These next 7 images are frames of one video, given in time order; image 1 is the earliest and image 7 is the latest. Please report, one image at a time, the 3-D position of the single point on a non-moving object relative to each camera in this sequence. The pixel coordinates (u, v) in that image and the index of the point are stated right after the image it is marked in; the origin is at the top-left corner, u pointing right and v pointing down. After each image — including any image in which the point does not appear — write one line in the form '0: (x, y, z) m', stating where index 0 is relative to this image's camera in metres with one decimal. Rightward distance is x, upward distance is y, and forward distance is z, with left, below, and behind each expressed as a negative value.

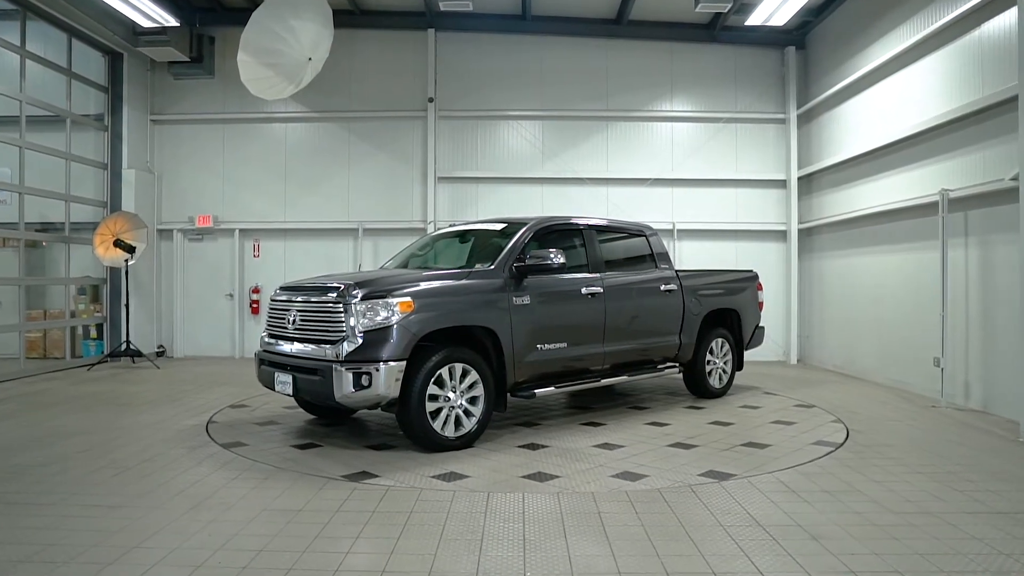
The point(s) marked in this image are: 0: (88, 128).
0: (-6.8, +2.5, +10.6) m
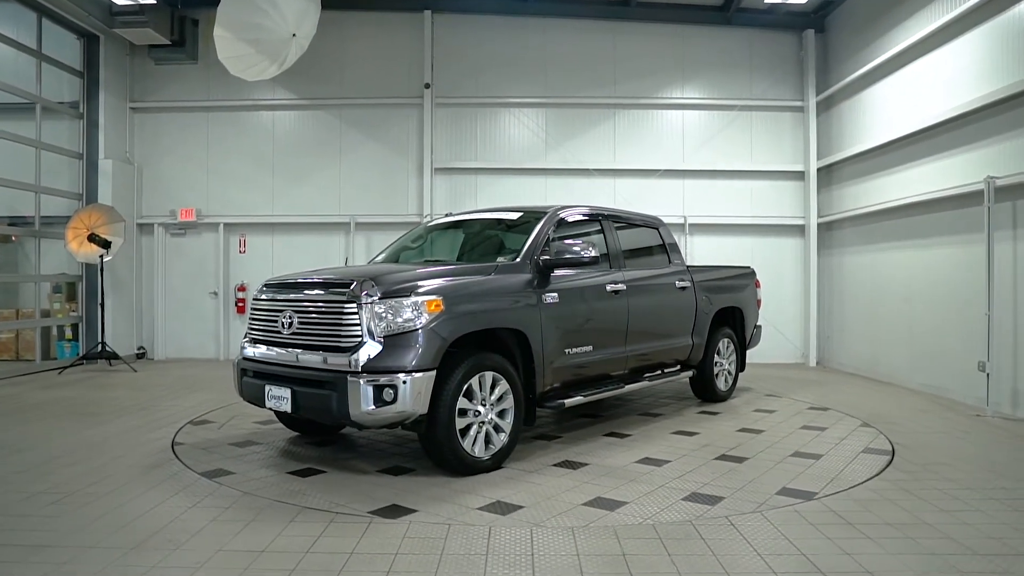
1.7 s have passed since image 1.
0: (-6.8, +2.6, +10.0) m
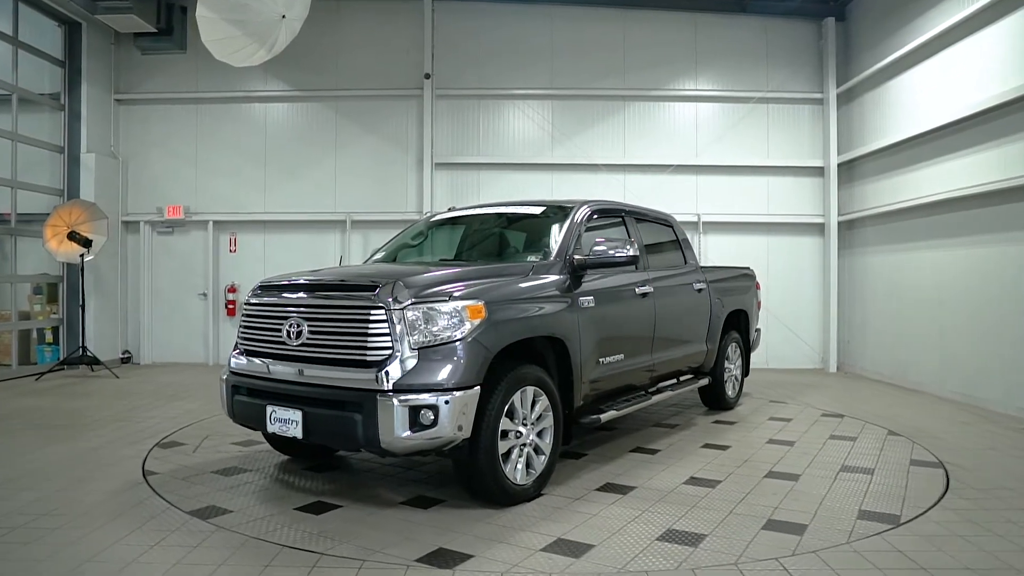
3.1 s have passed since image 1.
0: (-6.7, +2.6, +9.5) m
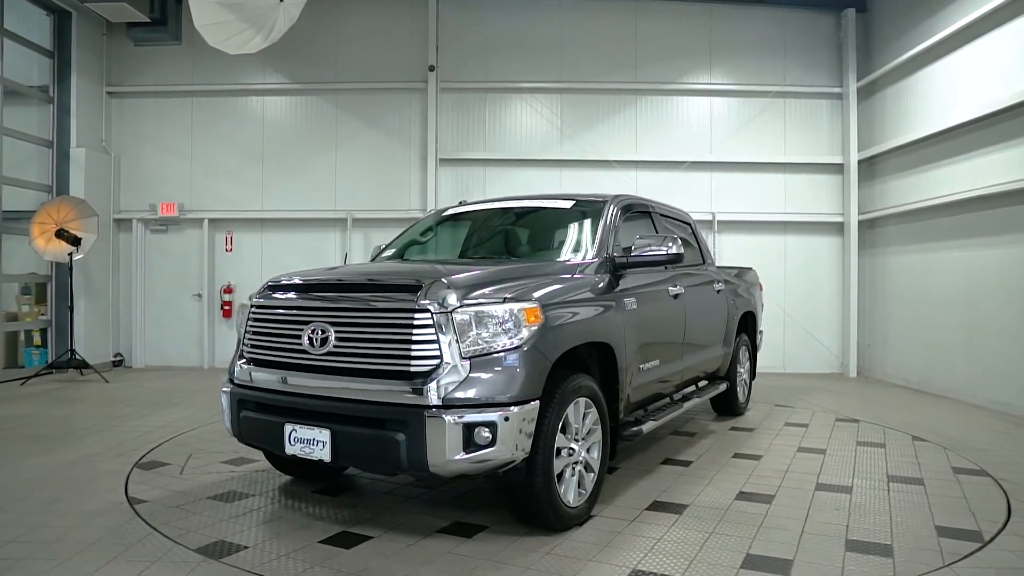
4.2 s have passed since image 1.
0: (-6.6, +2.6, +9.1) m
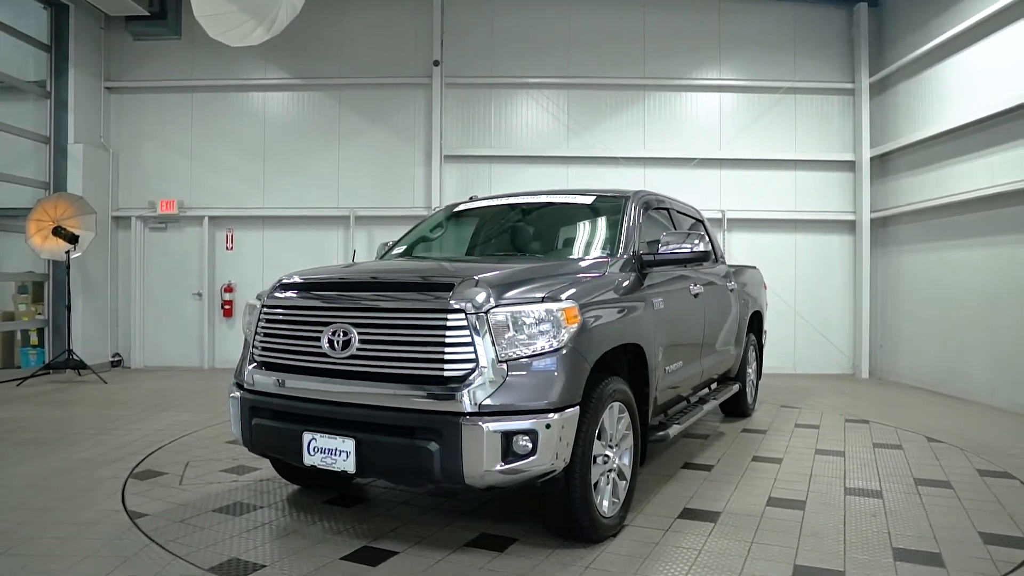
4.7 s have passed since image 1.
0: (-6.5, +2.6, +8.9) m
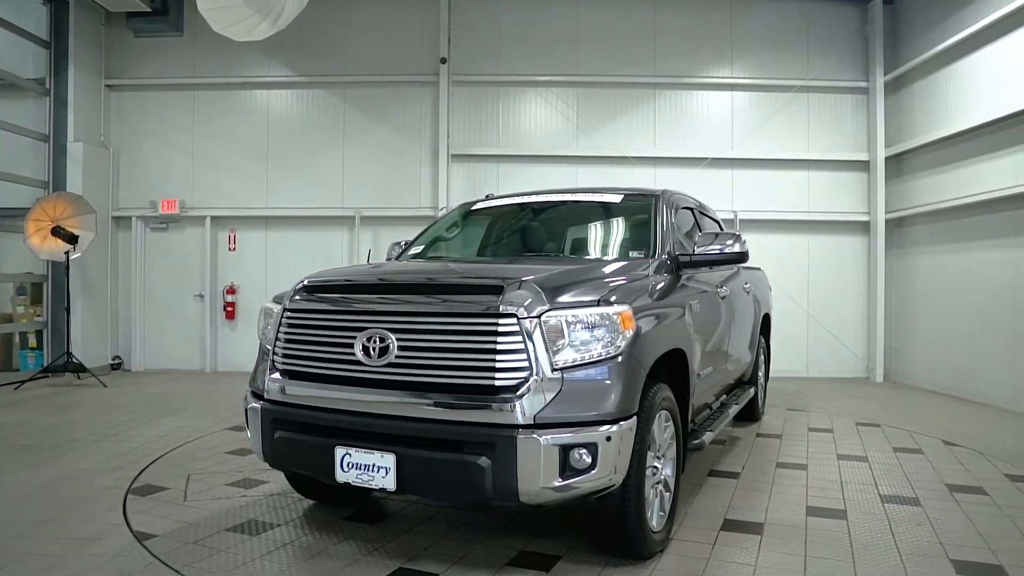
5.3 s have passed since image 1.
0: (-6.4, +2.6, +8.7) m
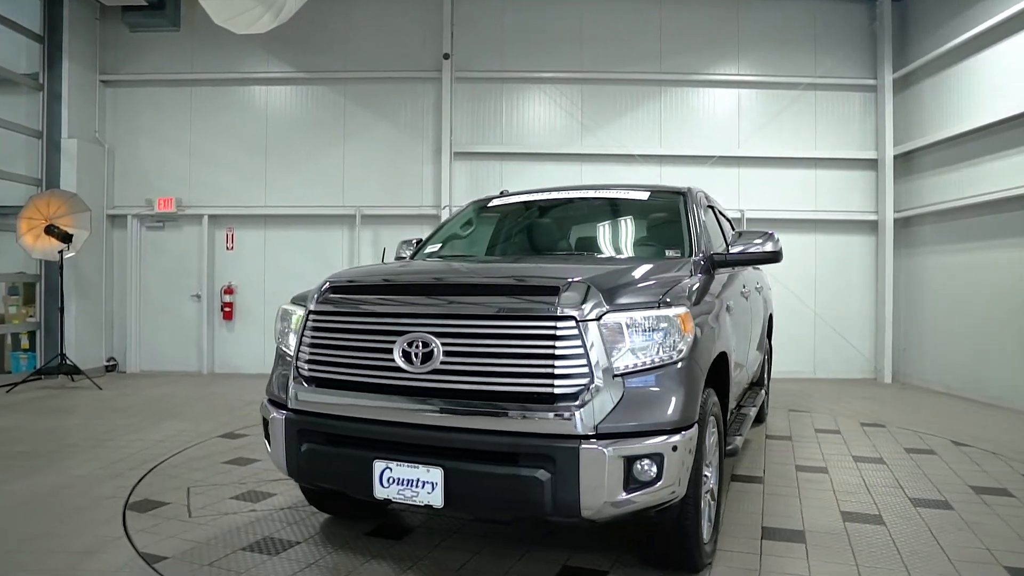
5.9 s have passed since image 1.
0: (-6.4, +2.6, +8.5) m
